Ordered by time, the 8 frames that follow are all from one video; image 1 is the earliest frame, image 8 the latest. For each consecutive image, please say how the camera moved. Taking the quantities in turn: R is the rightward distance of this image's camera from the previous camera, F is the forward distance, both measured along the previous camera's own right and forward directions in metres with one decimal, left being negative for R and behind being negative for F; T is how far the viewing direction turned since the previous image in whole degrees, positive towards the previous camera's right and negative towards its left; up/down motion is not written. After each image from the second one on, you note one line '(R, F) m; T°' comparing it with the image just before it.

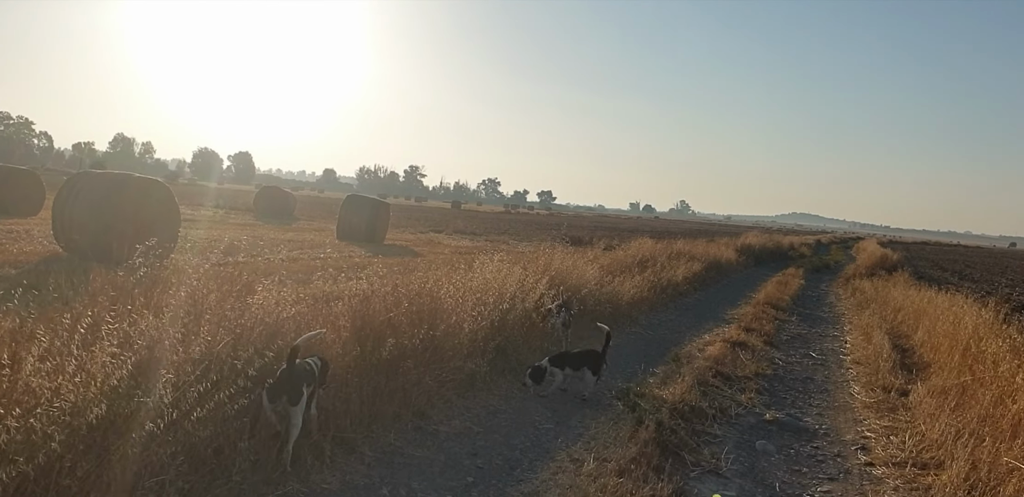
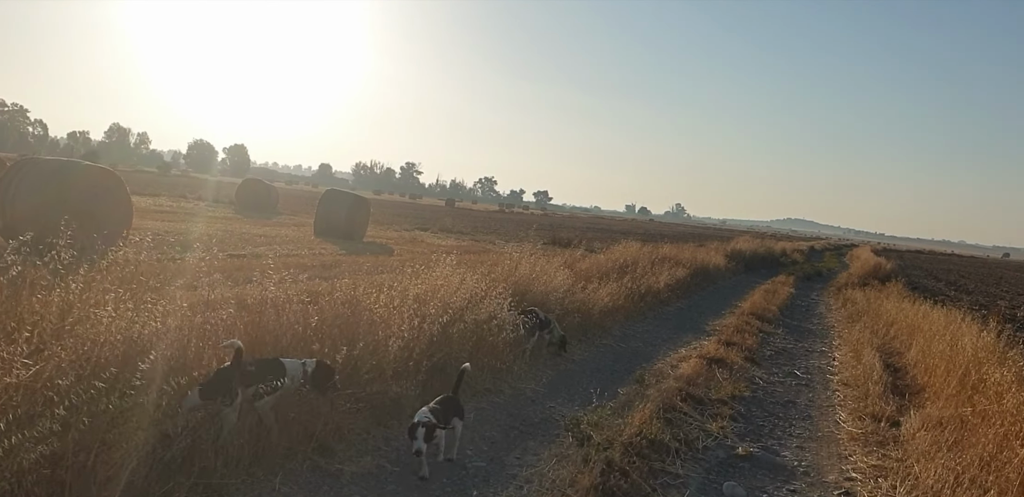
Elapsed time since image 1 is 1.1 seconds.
(+0.4, +0.9) m; 0°
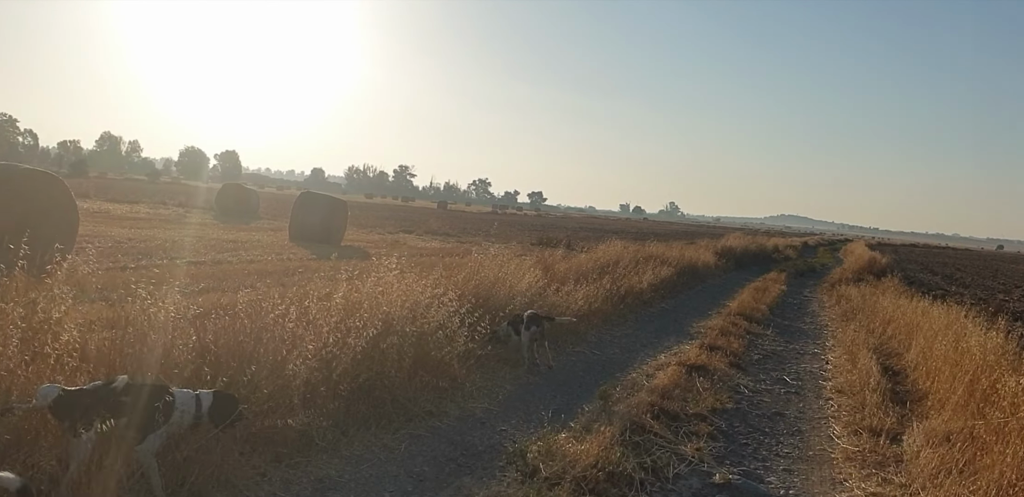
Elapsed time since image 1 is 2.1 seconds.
(+0.4, +0.9) m; 0°
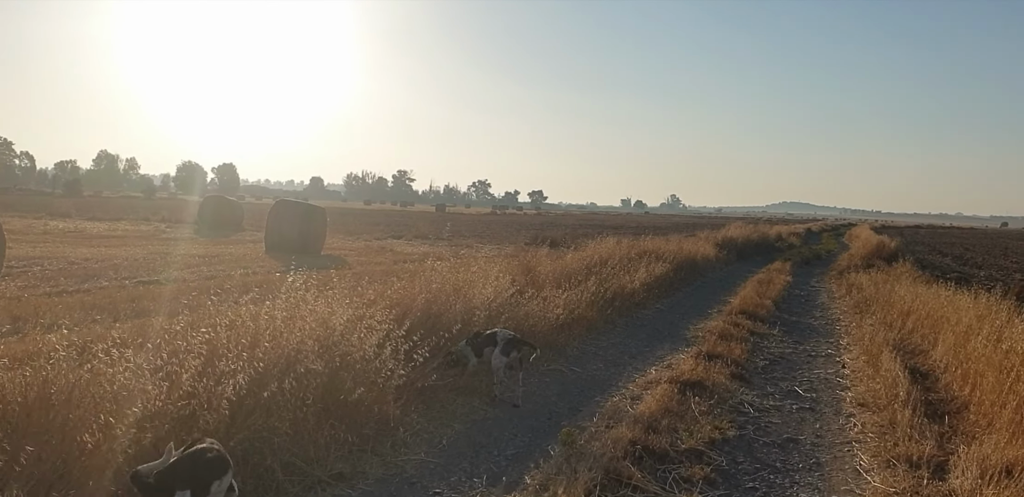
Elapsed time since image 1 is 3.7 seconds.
(+0.4, +1.4) m; 0°
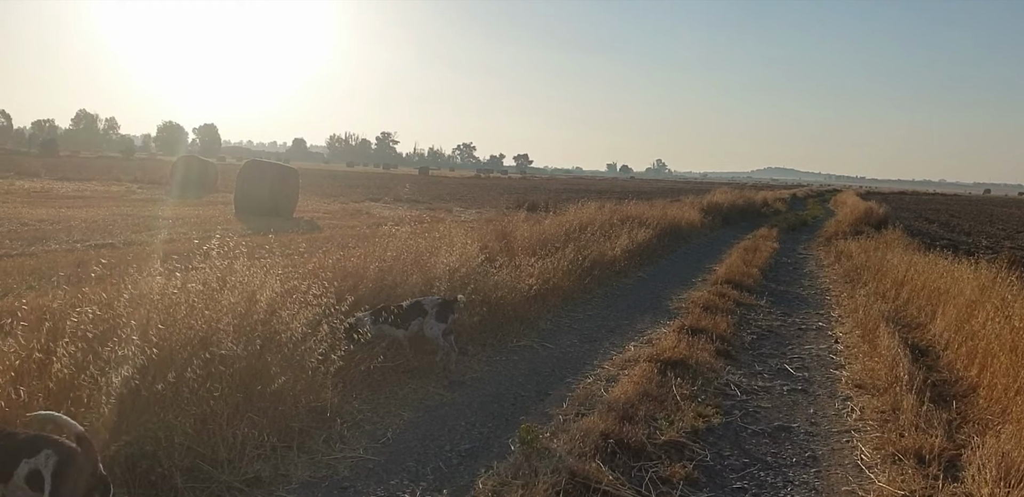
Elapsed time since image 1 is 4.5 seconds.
(+0.2, +0.8) m; +1°
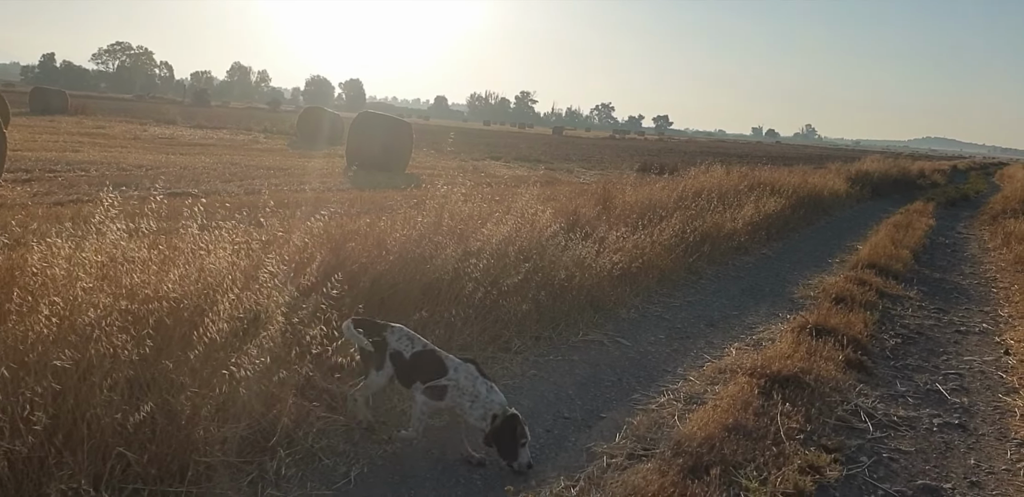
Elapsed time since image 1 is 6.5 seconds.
(+0.4, +1.6) m; -8°
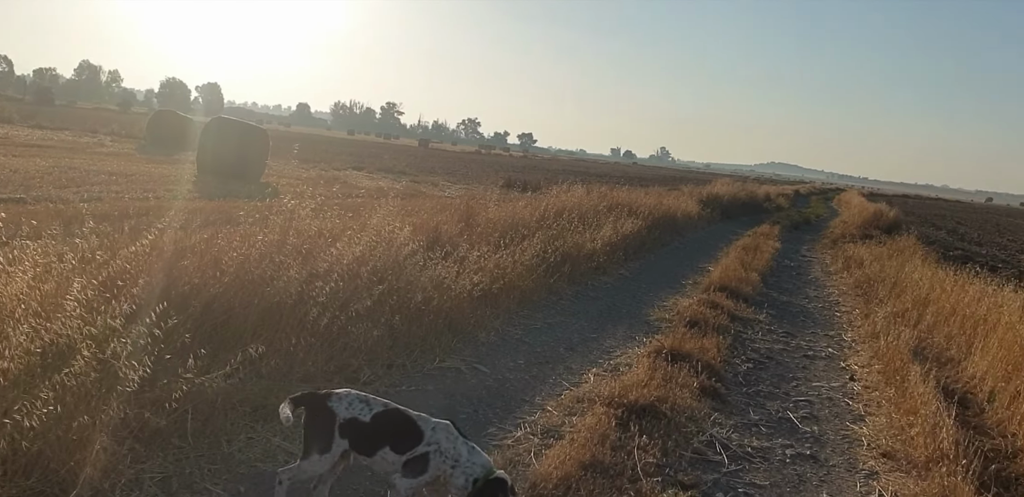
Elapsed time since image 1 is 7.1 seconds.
(+0.1, +0.3) m; +8°
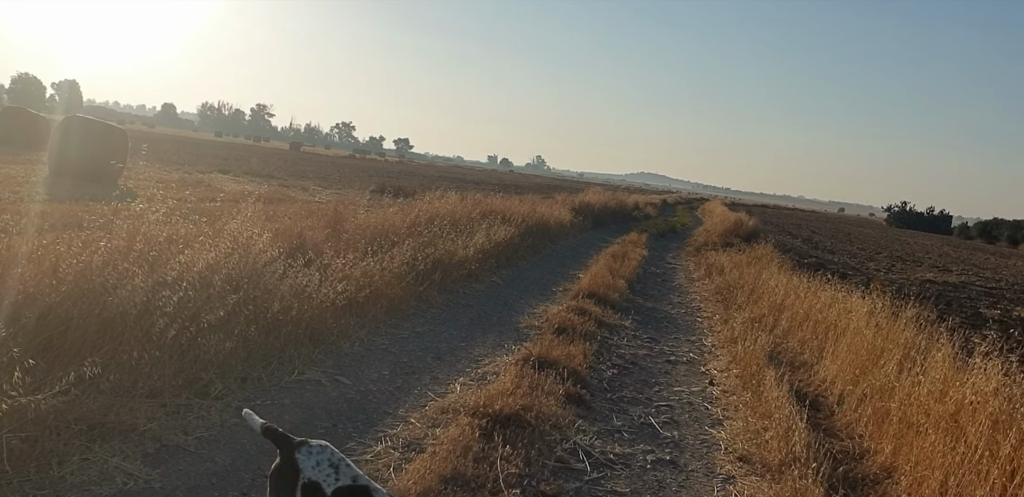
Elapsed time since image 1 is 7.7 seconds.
(+0.1, +0.1) m; +8°
